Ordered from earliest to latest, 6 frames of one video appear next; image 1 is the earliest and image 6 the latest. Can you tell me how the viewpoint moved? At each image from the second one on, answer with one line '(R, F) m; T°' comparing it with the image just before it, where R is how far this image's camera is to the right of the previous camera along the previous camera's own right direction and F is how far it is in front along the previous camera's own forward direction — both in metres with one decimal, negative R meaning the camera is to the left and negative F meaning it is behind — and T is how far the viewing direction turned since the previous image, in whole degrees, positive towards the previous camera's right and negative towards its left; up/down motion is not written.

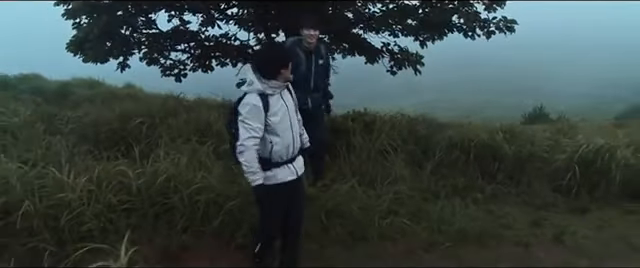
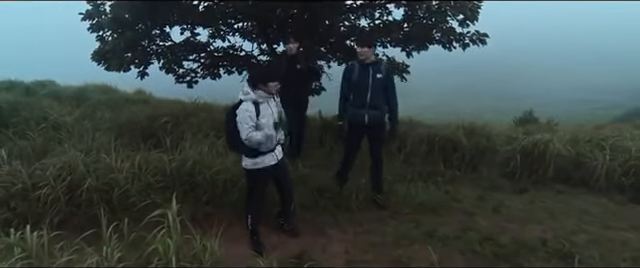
(+0.1, -1.3) m; 0°
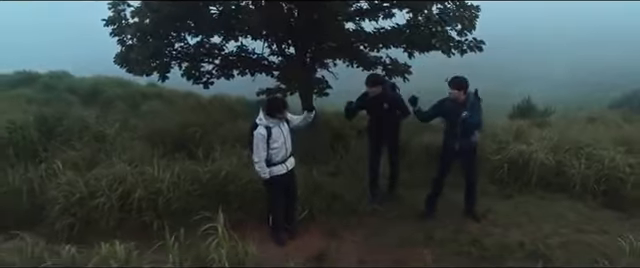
(-0.1, -0.9) m; 0°
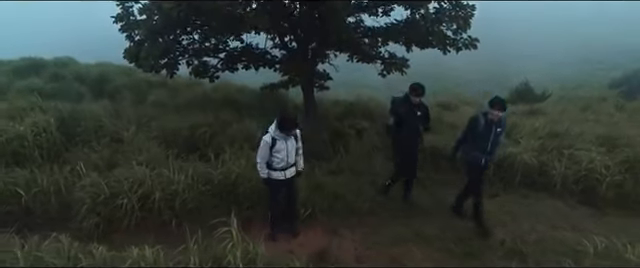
(0.0, -0.6) m; 0°
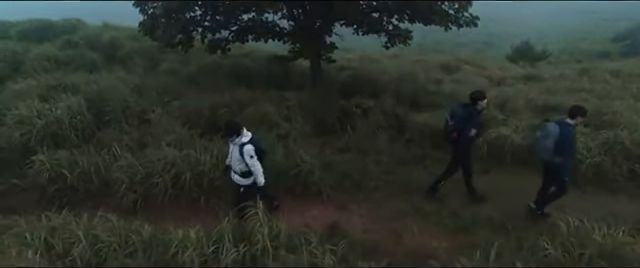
(-0.1, -0.8) m; 0°
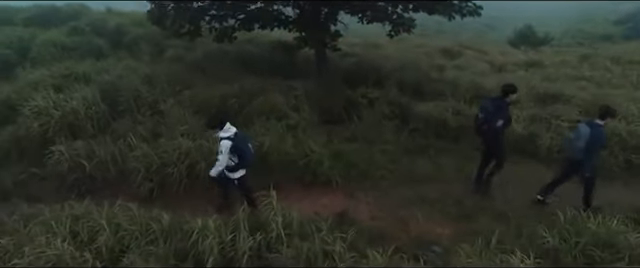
(-0.1, -0.3) m; 0°
